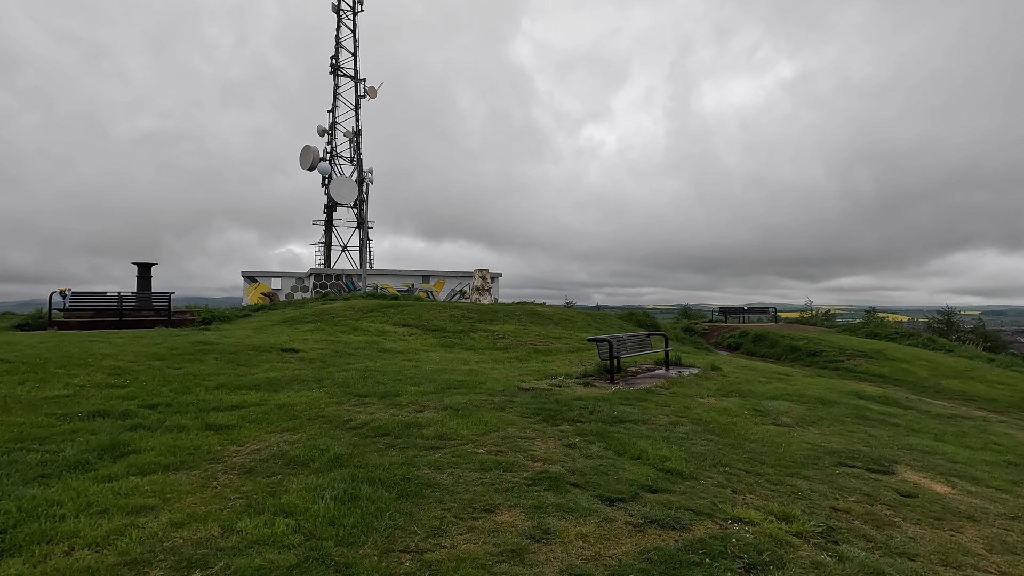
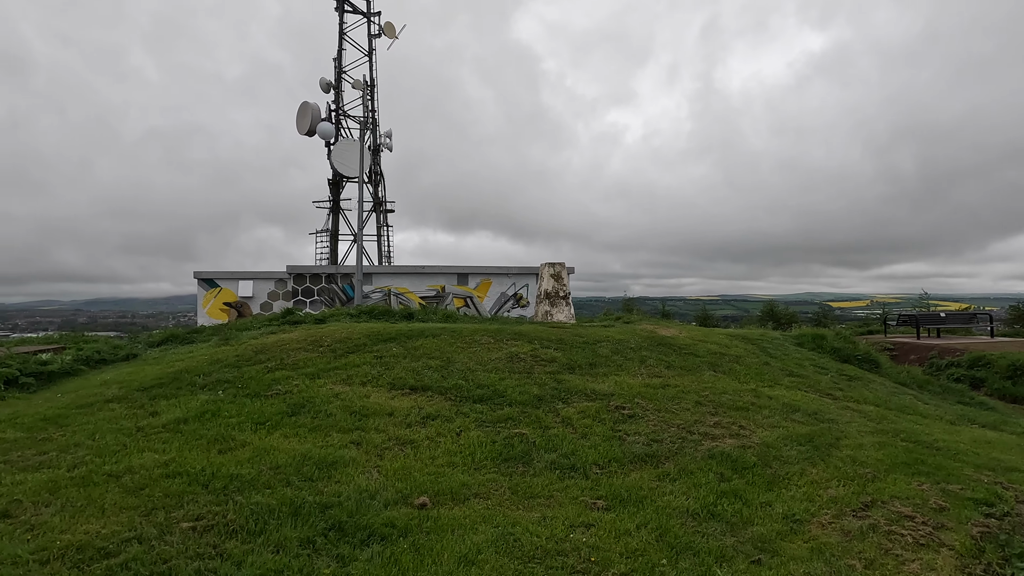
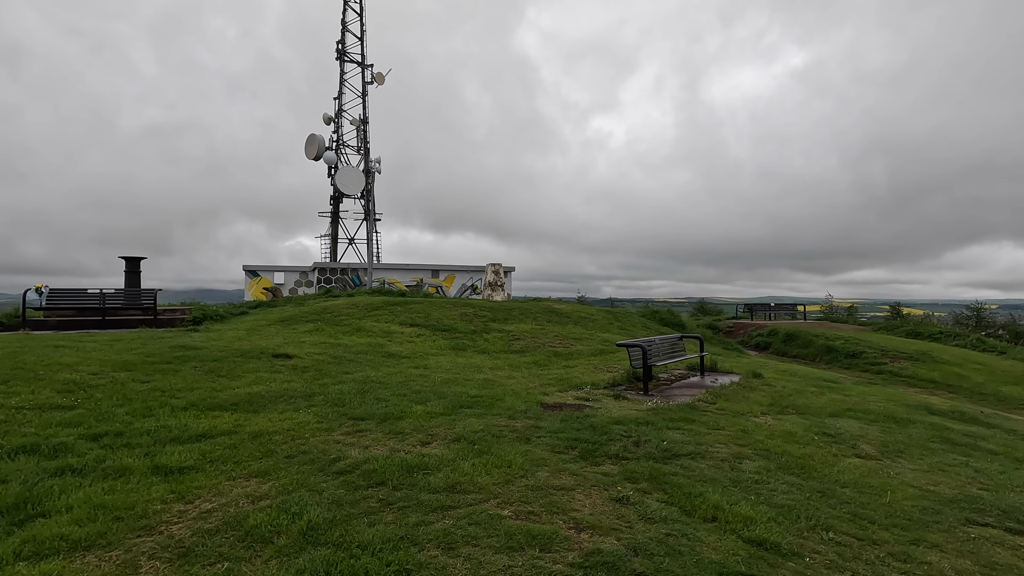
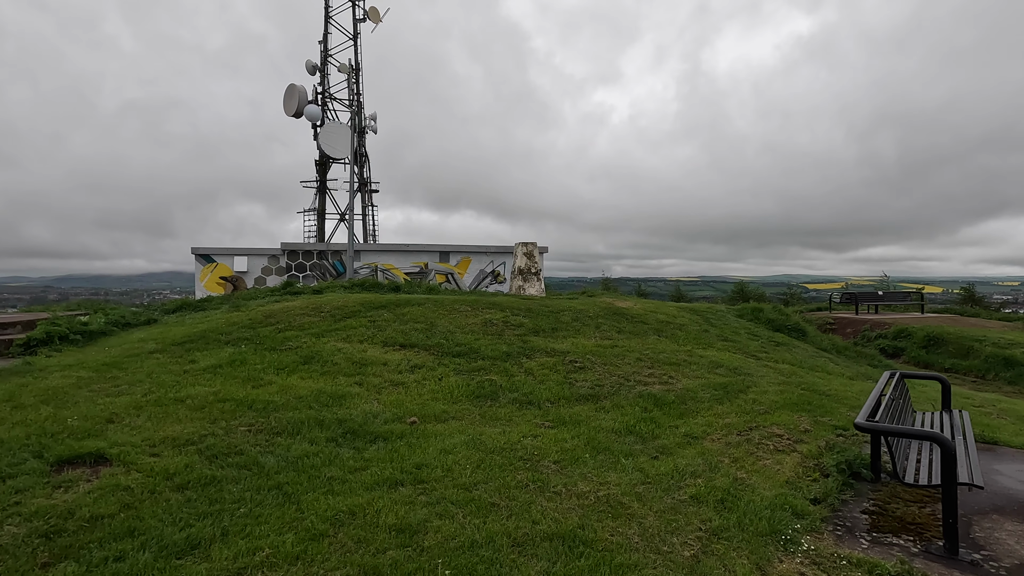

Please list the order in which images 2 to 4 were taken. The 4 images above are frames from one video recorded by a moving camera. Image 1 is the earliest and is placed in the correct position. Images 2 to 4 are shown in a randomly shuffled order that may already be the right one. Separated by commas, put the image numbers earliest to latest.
3, 4, 2
